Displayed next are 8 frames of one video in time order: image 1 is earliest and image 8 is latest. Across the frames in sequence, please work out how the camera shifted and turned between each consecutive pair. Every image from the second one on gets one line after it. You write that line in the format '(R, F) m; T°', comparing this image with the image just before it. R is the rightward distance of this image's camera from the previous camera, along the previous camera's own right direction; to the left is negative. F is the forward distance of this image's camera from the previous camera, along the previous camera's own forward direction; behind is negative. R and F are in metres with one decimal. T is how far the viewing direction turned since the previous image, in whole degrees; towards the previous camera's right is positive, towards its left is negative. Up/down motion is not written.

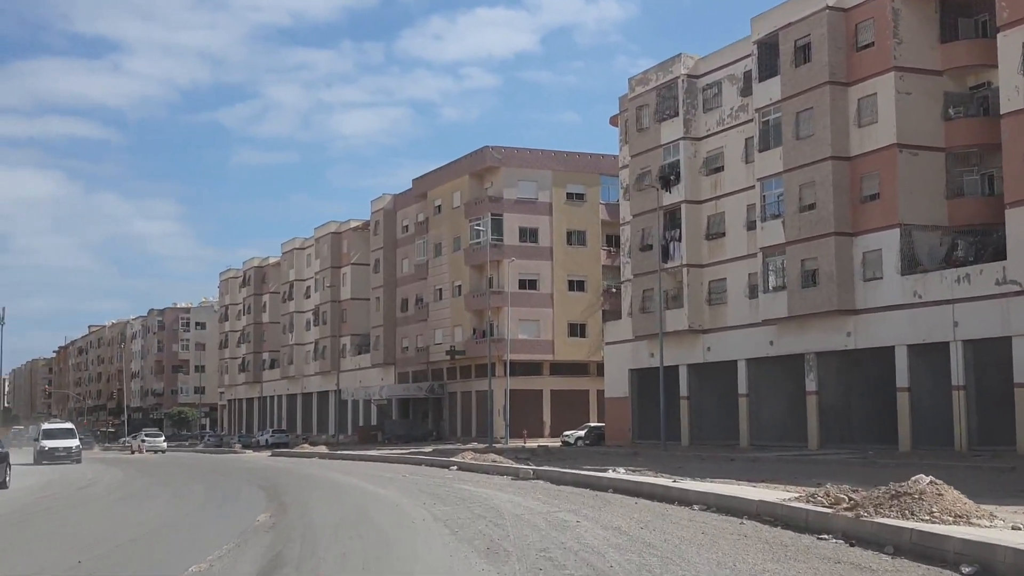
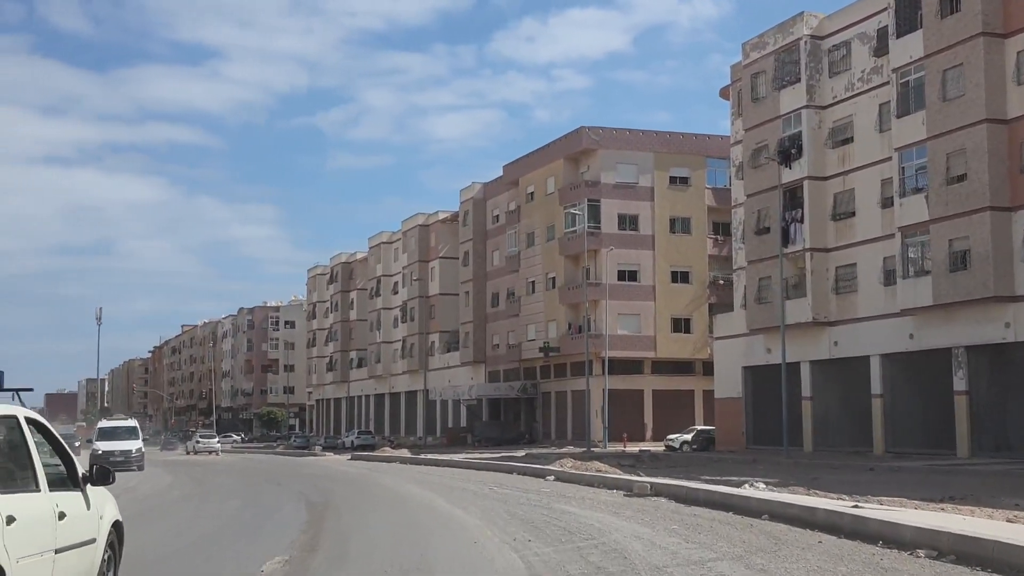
(-0.3, +4.6) m; -4°
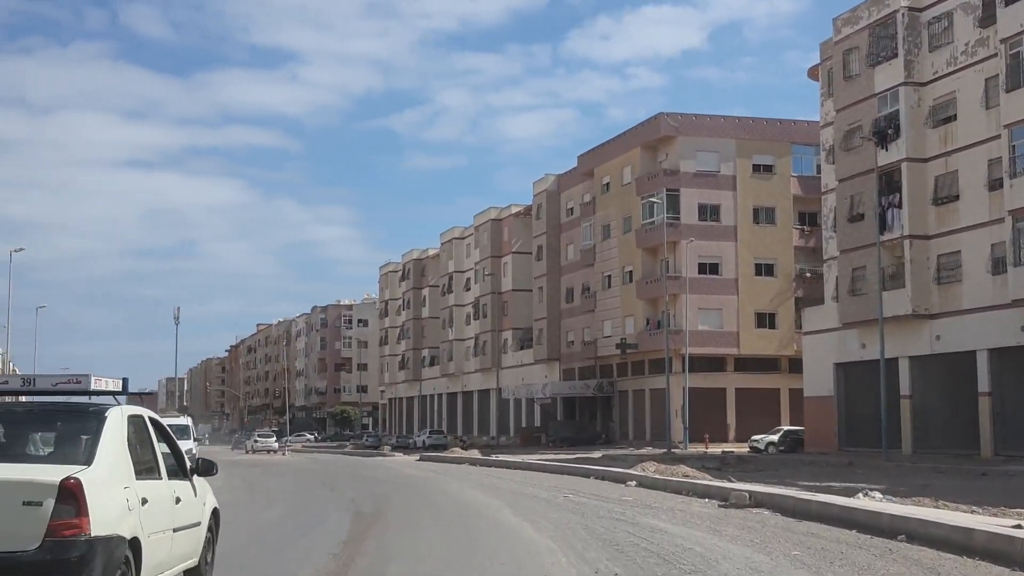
(0.0, +2.3) m; -3°
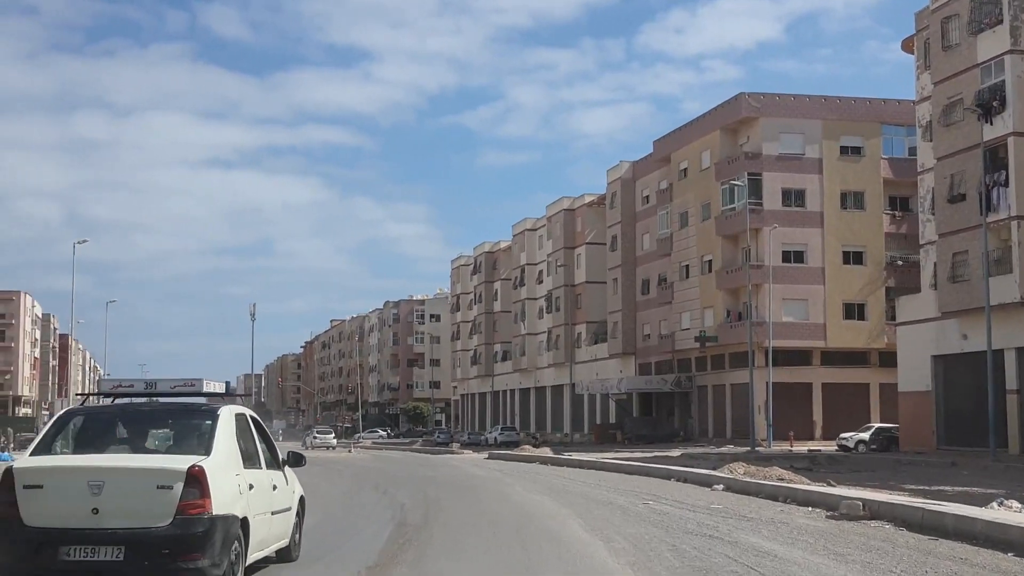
(+0.1, +2.3) m; -4°
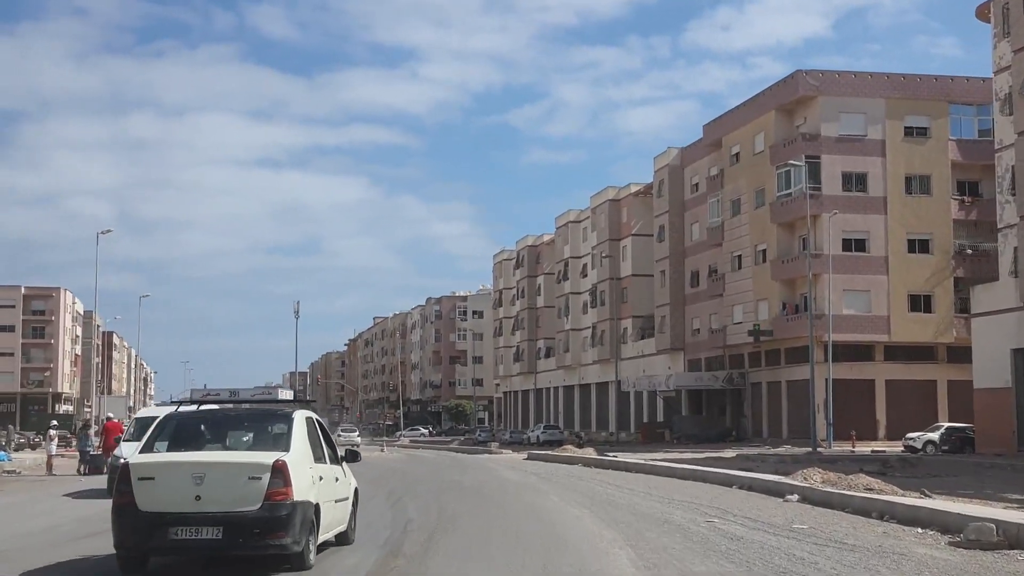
(+0.1, +2.9) m; -2°
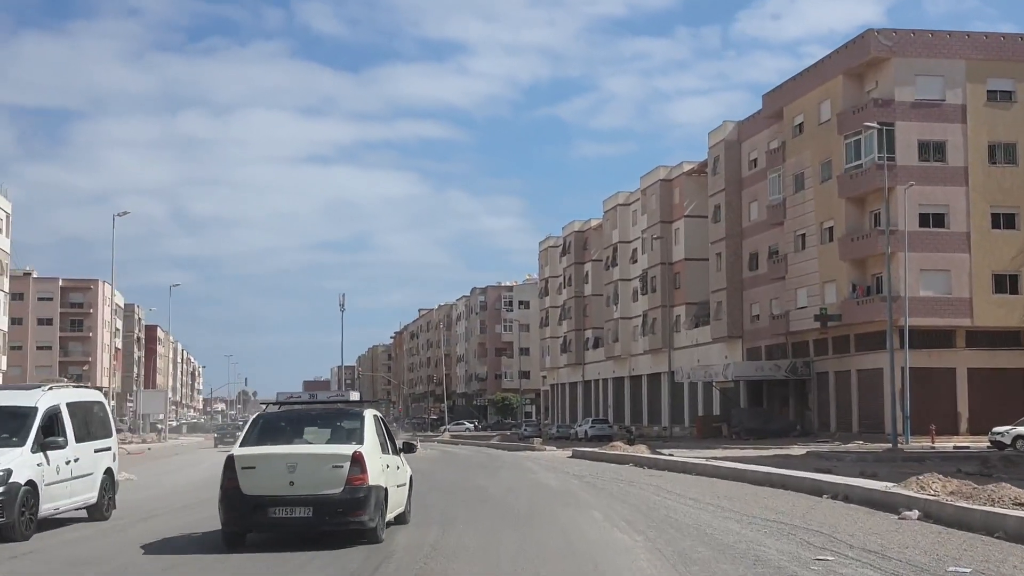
(+0.2, +3.9) m; -2°
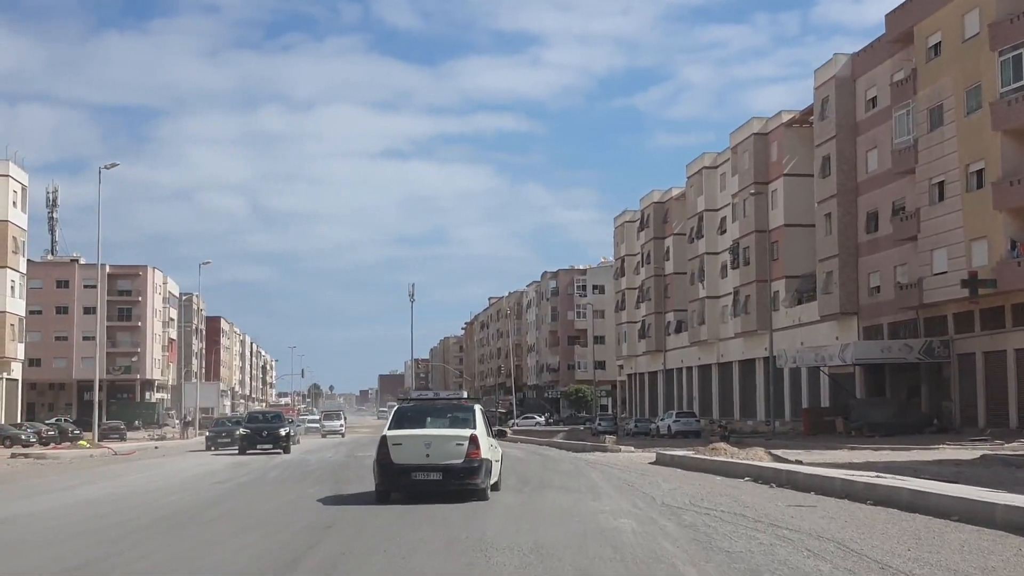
(+0.3, +9.2) m; -4°
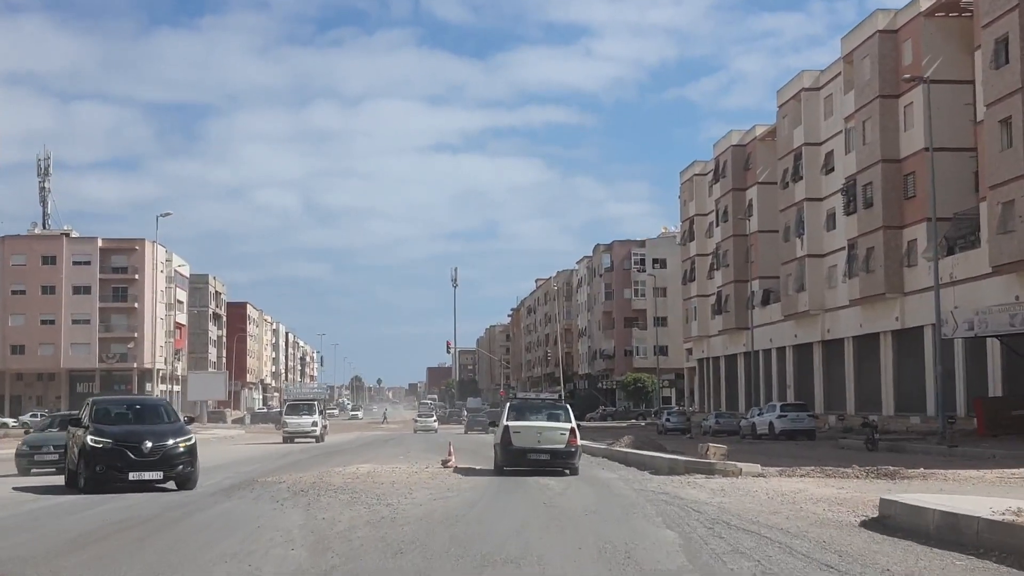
(+0.3, +14.9) m; -2°
